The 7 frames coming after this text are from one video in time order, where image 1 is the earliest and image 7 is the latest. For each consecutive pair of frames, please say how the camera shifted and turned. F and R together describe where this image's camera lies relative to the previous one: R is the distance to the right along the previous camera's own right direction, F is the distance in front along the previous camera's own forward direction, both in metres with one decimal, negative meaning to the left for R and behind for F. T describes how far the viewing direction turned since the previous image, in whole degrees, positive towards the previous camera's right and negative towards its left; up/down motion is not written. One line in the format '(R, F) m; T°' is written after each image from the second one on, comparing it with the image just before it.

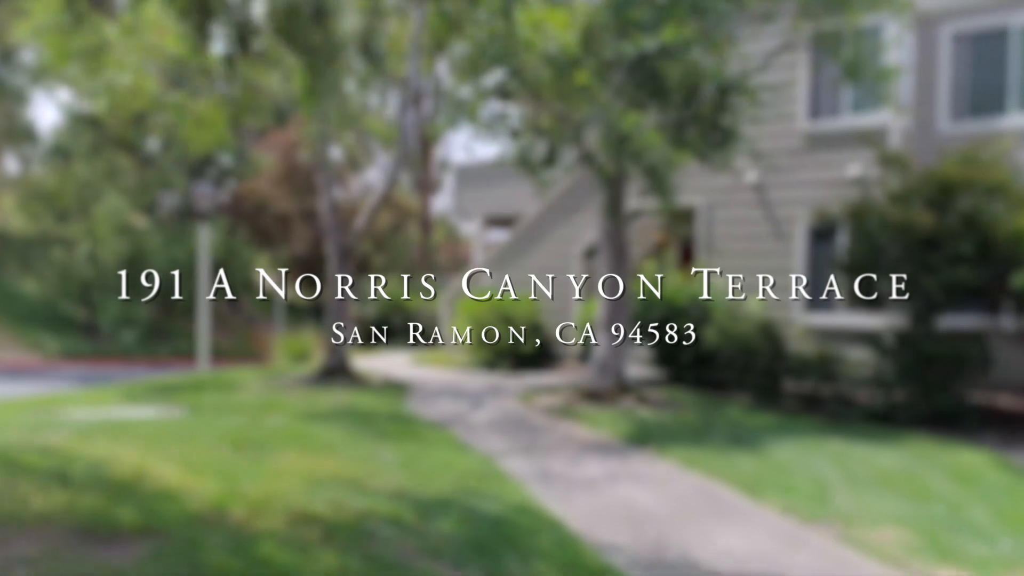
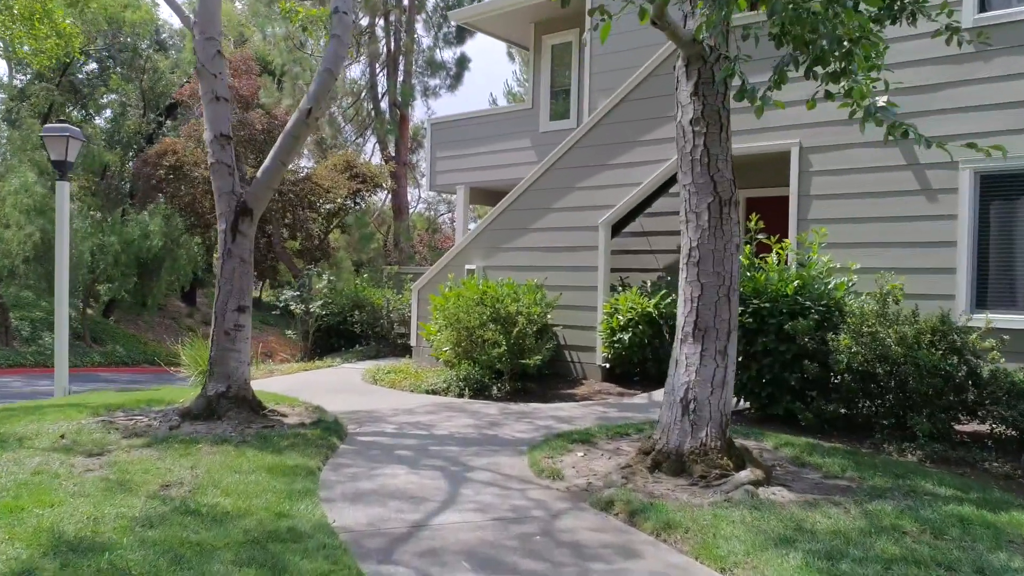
(-0.2, +4.6) m; +1°
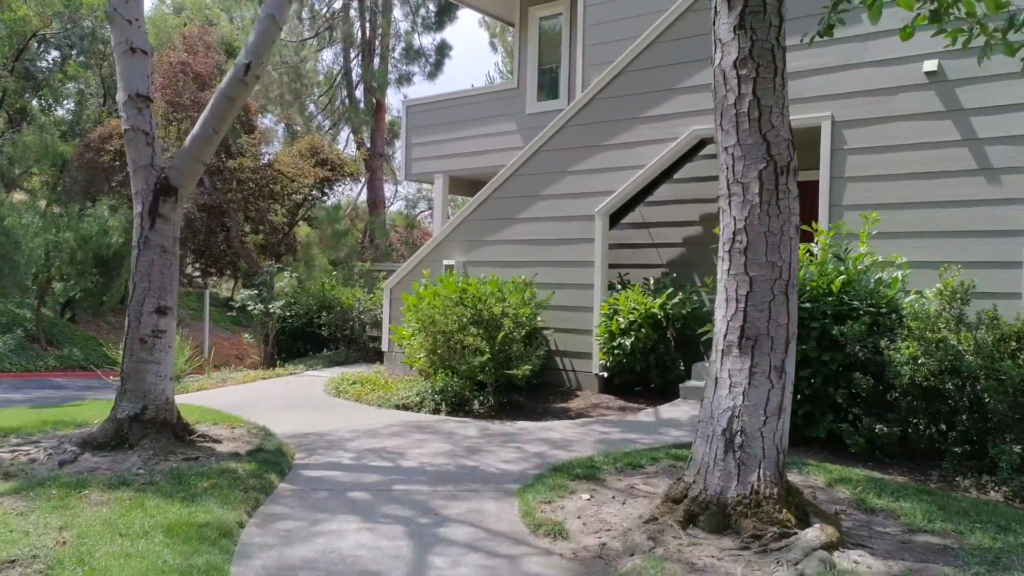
(0.0, +1.3) m; +1°
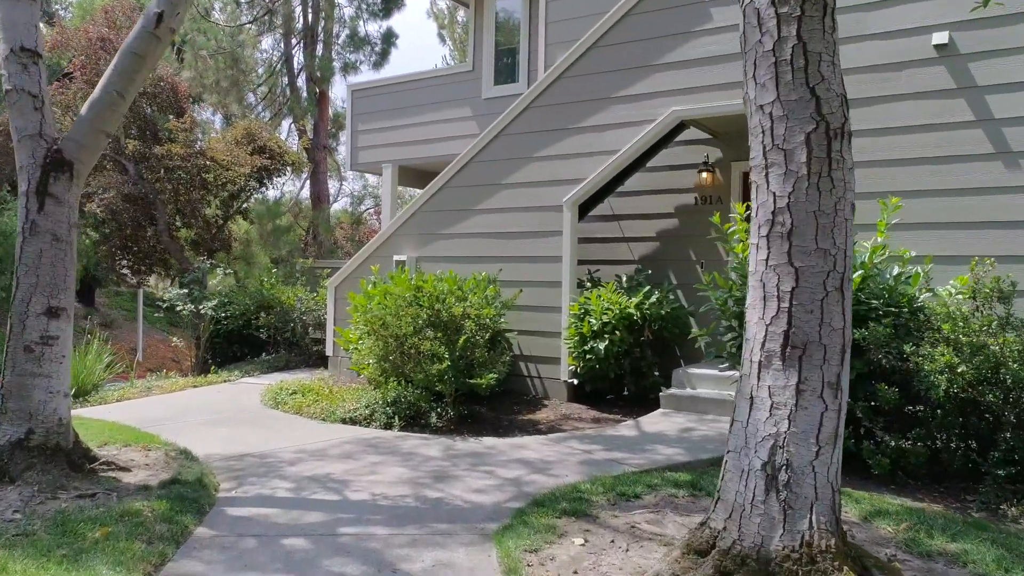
(-0.1, +0.9) m; +4°
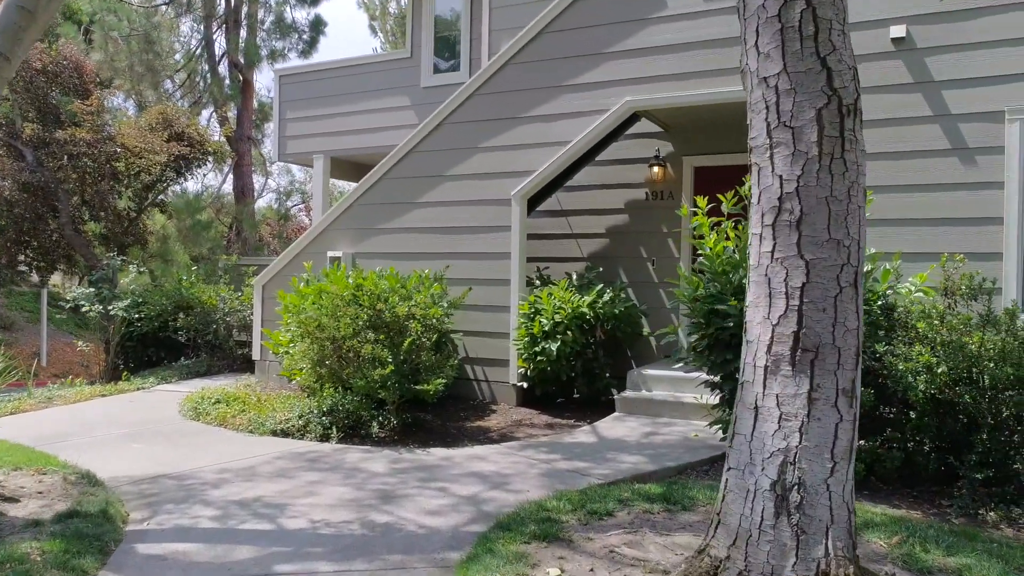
(-0.2, +0.5) m; +5°
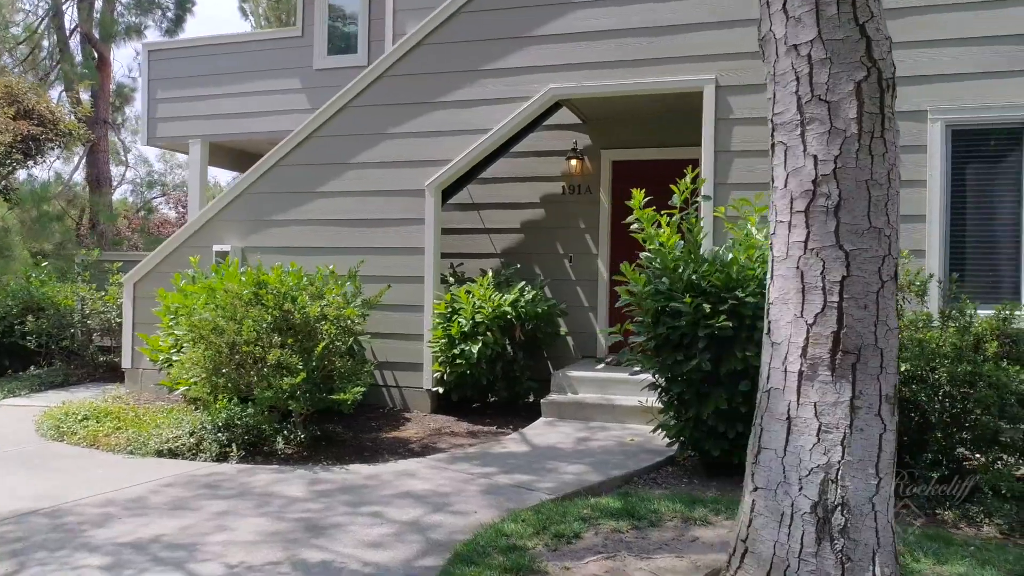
(-0.4, +0.5) m; +9°
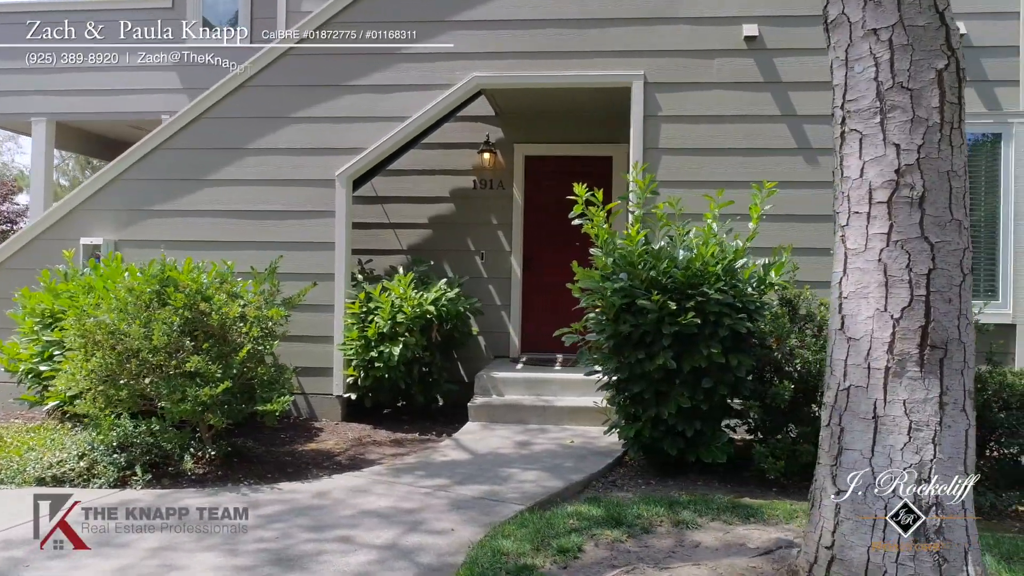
(-0.7, +0.4) m; +12°
